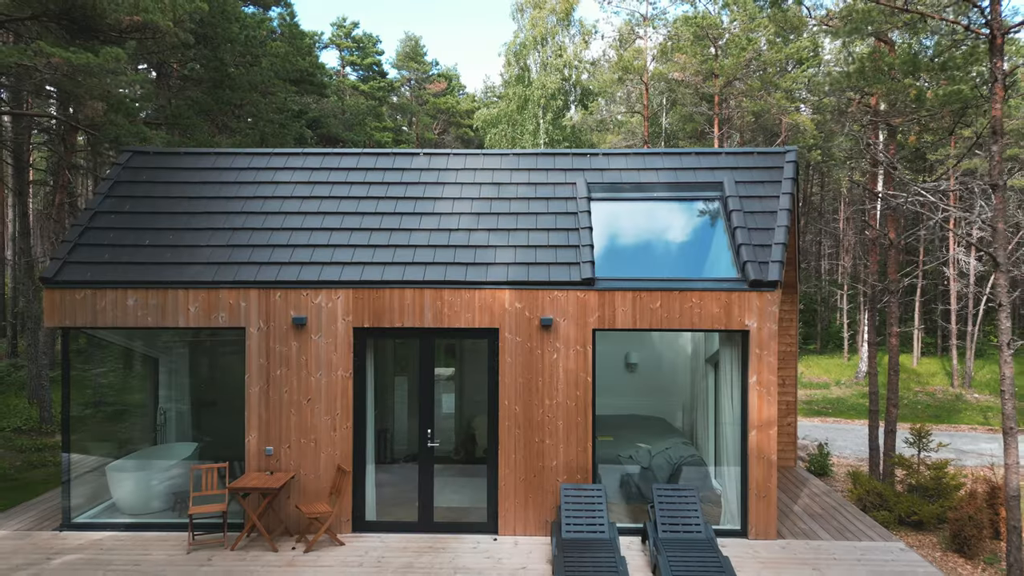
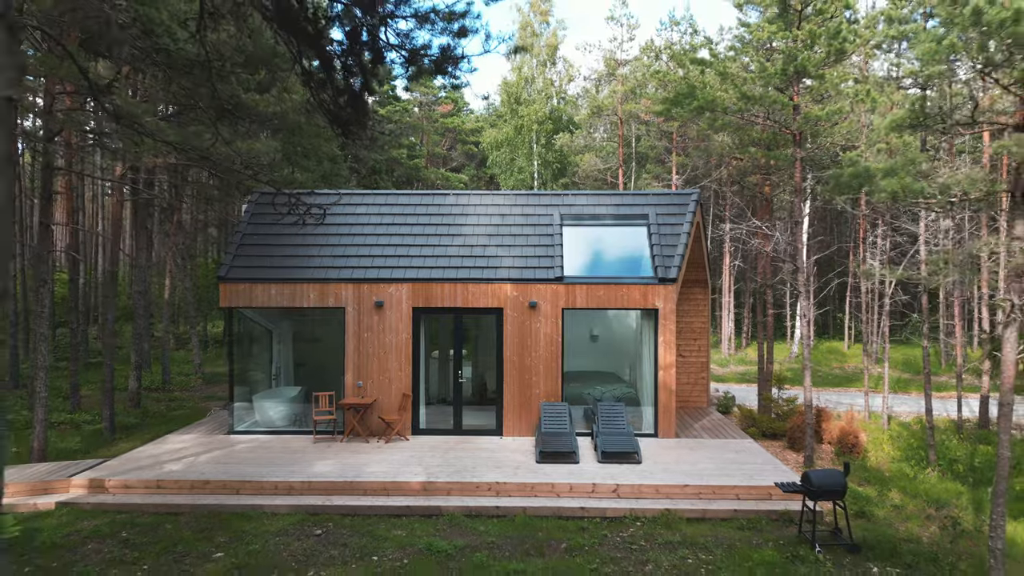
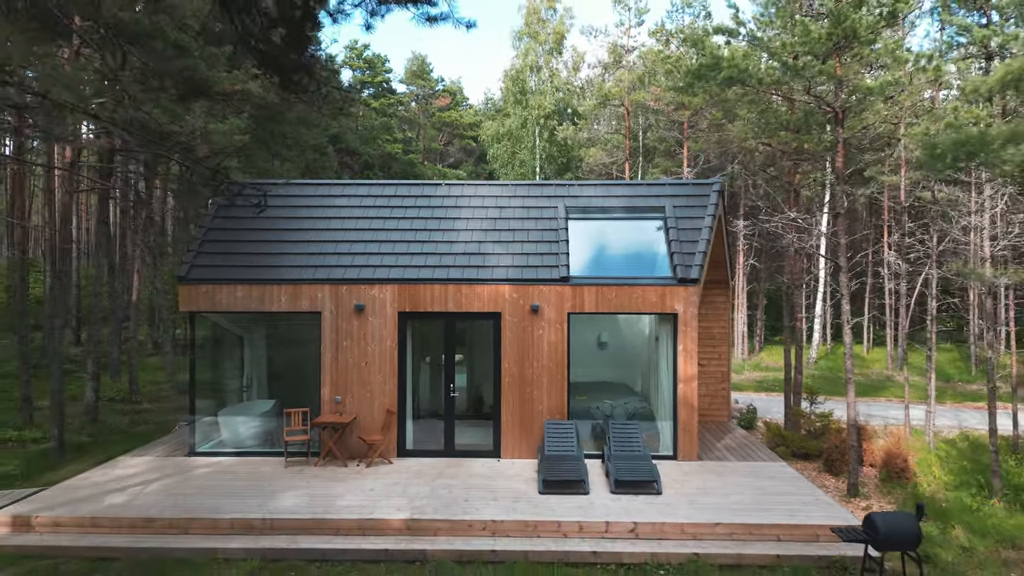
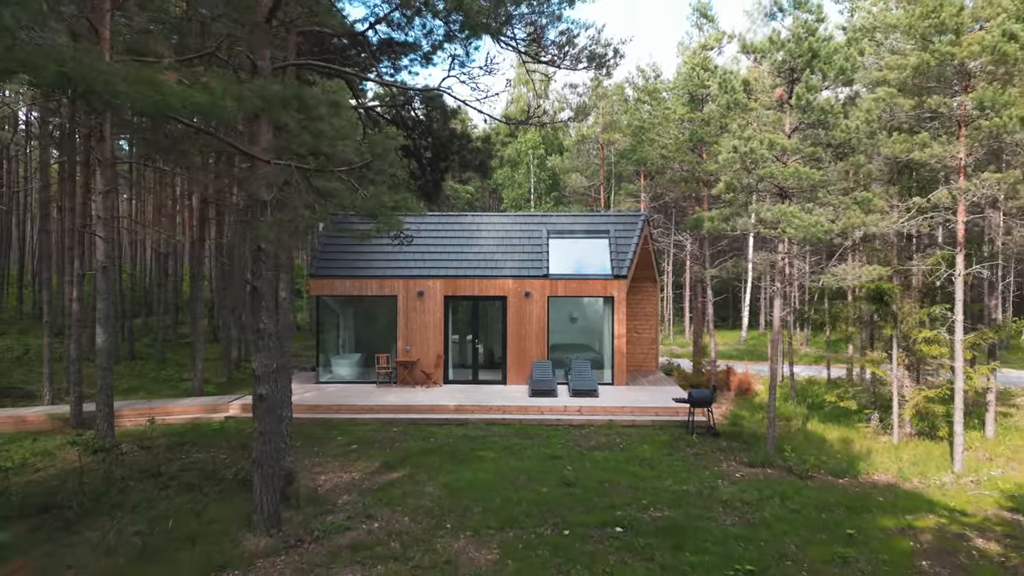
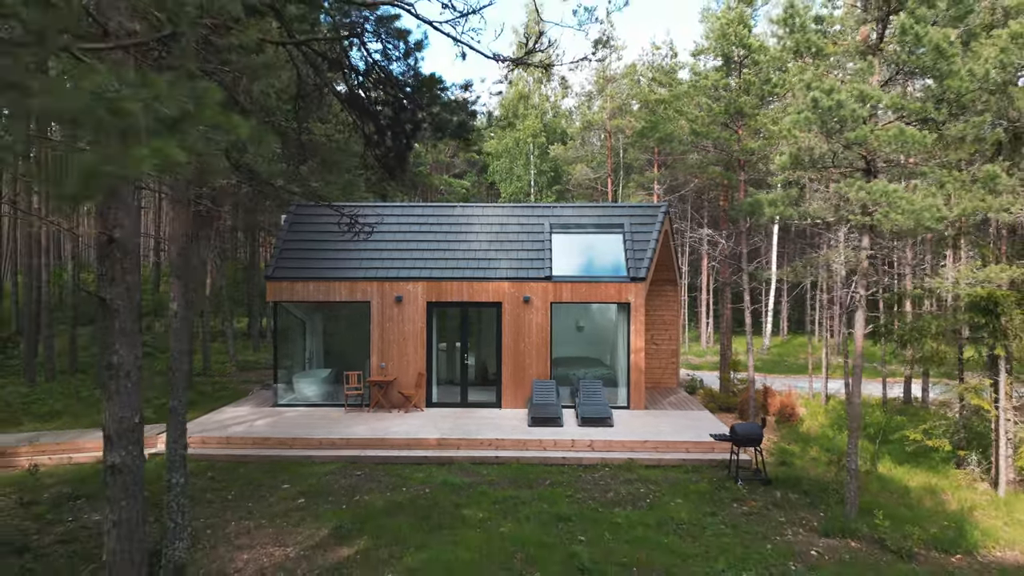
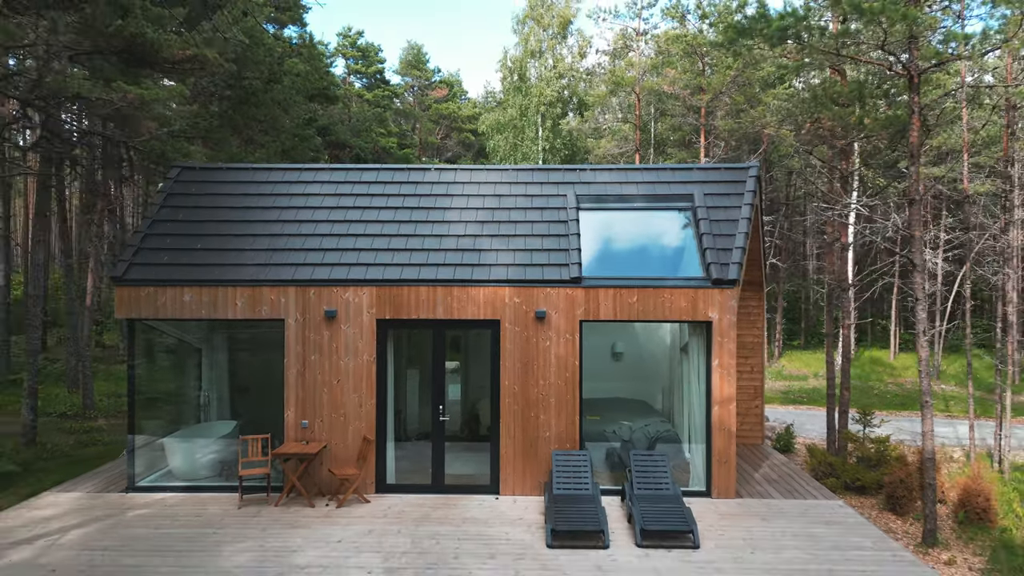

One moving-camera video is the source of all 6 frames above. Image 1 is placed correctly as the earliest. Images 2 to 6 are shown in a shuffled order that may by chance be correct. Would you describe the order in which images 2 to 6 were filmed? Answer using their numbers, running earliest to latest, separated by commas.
6, 3, 2, 5, 4
